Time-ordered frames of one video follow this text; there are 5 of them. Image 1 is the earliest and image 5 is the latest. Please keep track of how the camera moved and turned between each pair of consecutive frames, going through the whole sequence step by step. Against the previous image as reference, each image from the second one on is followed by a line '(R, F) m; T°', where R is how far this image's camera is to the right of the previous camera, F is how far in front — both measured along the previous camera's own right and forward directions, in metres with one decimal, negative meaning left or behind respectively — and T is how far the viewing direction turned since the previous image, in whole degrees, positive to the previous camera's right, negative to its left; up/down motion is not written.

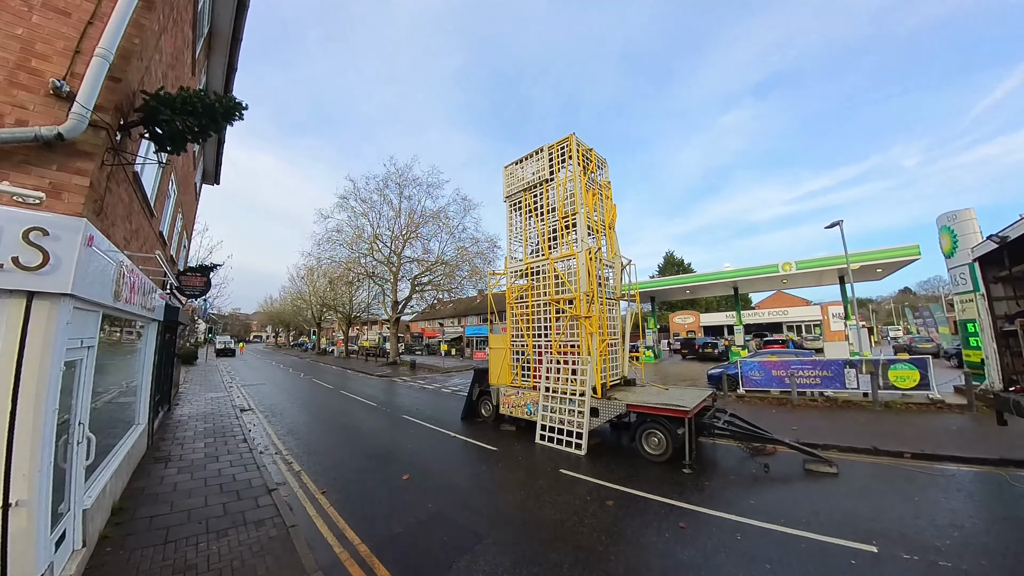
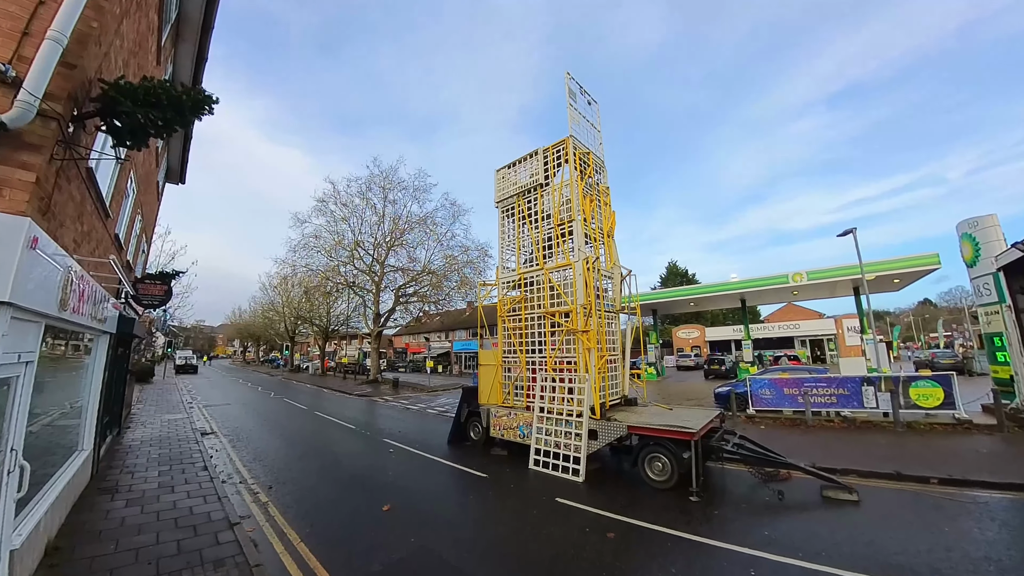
(-0.1, +0.6) m; +2°
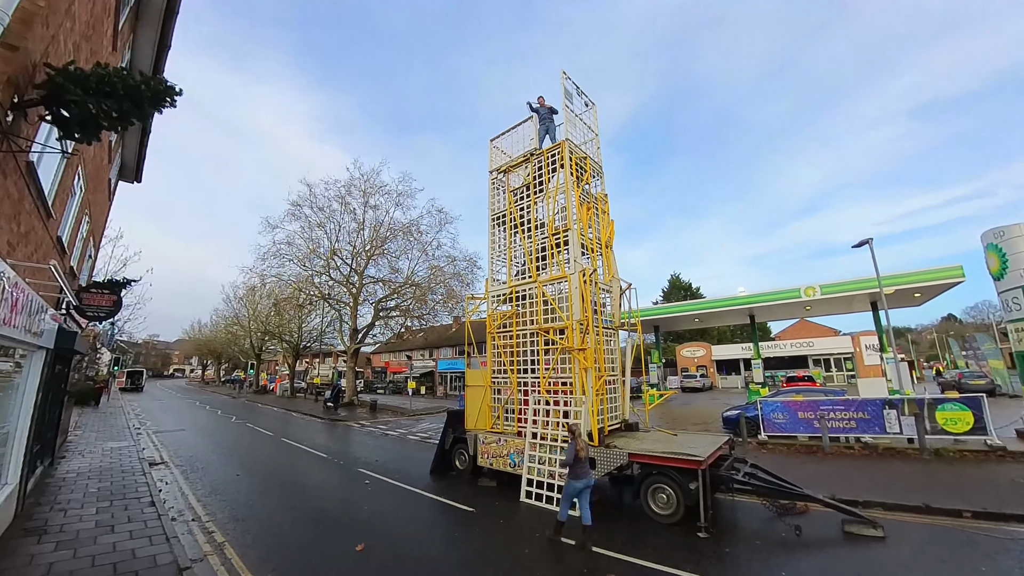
(-0.1, +0.6) m; +2°
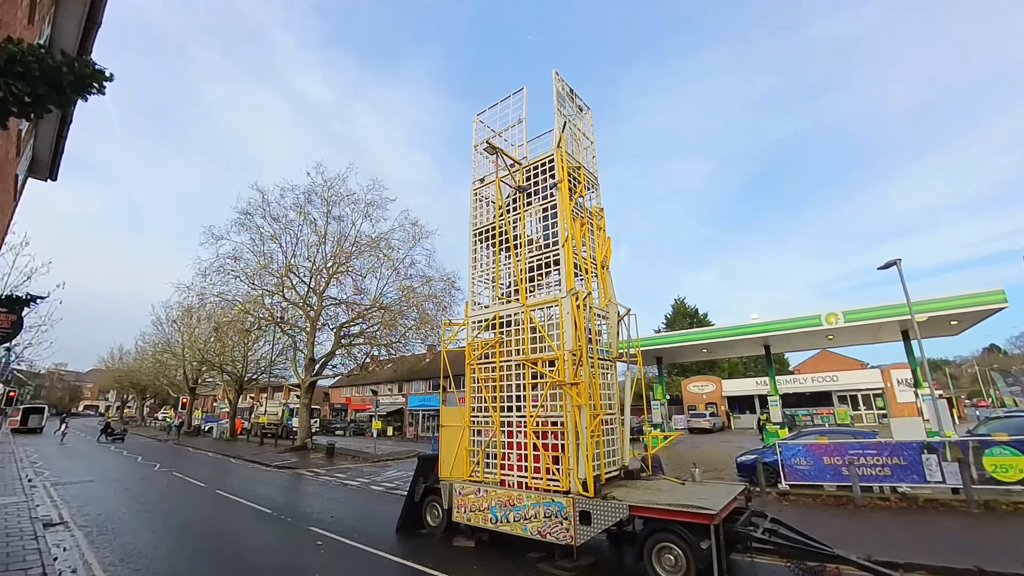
(-0.1, +0.9) m; +3°
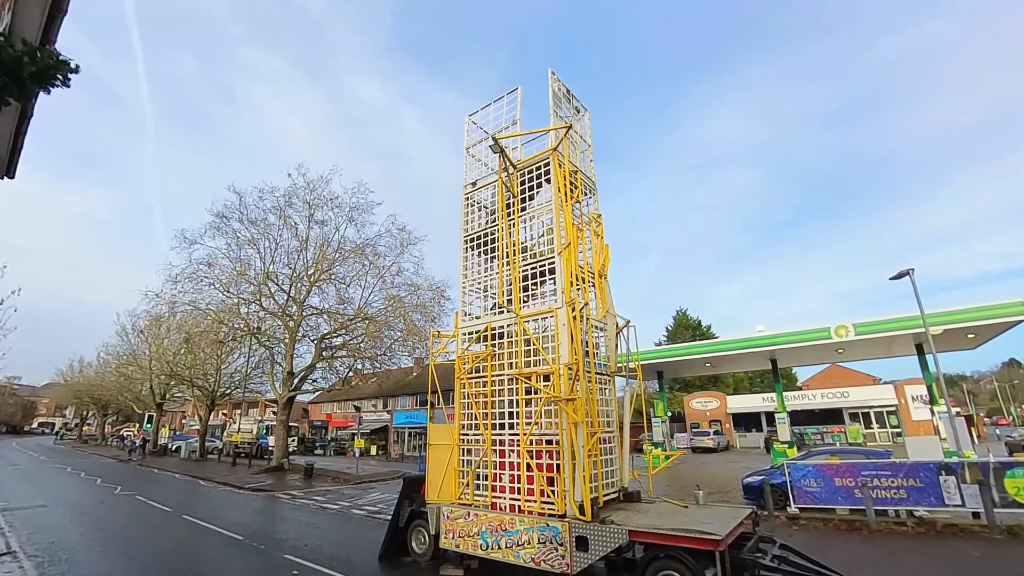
(0.0, +0.4) m; +1°
